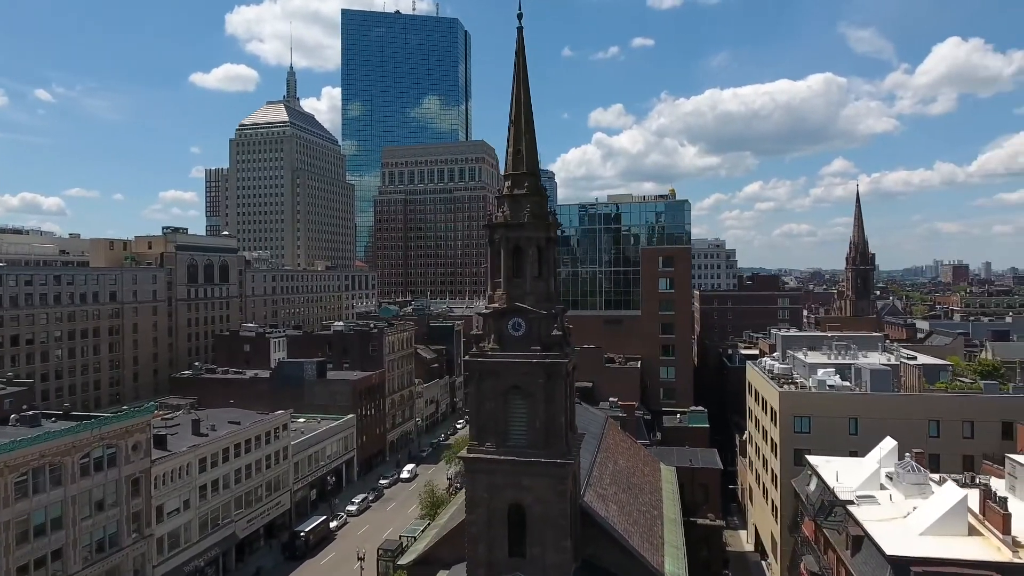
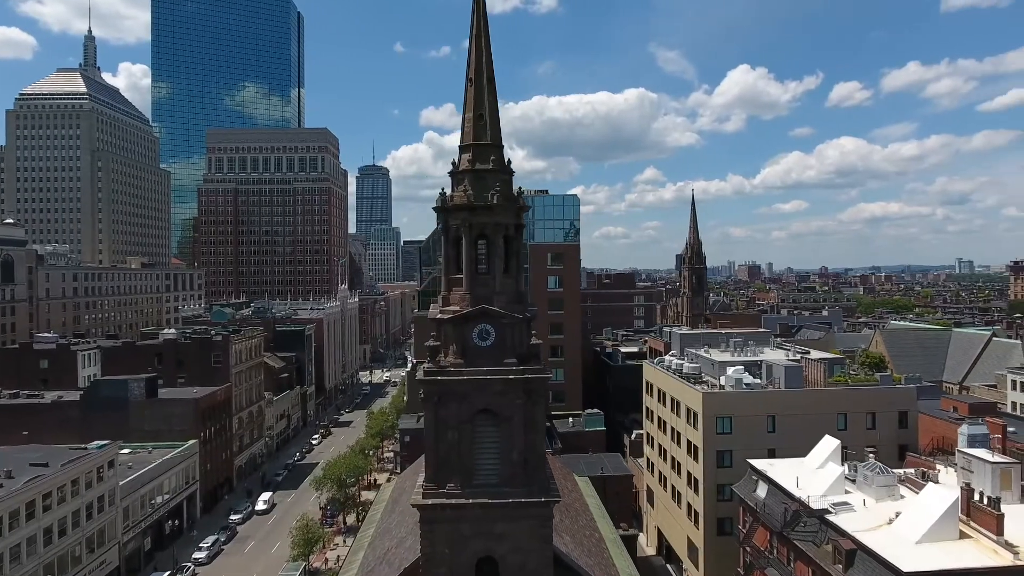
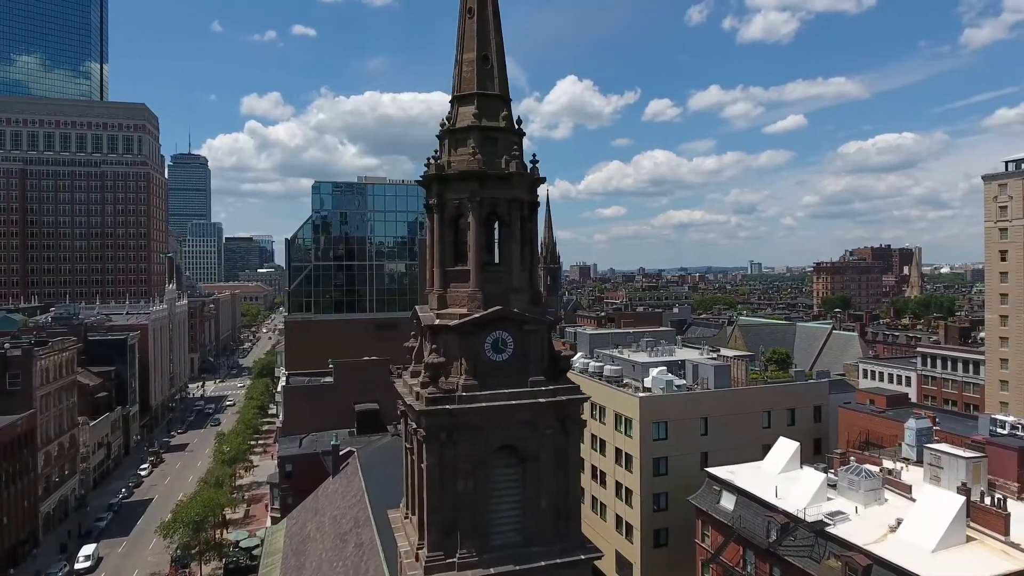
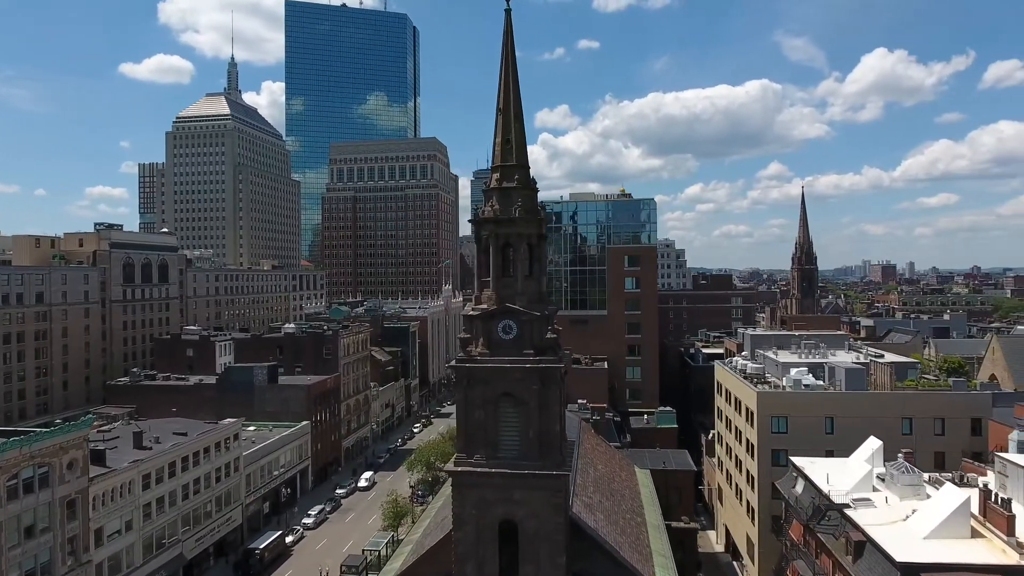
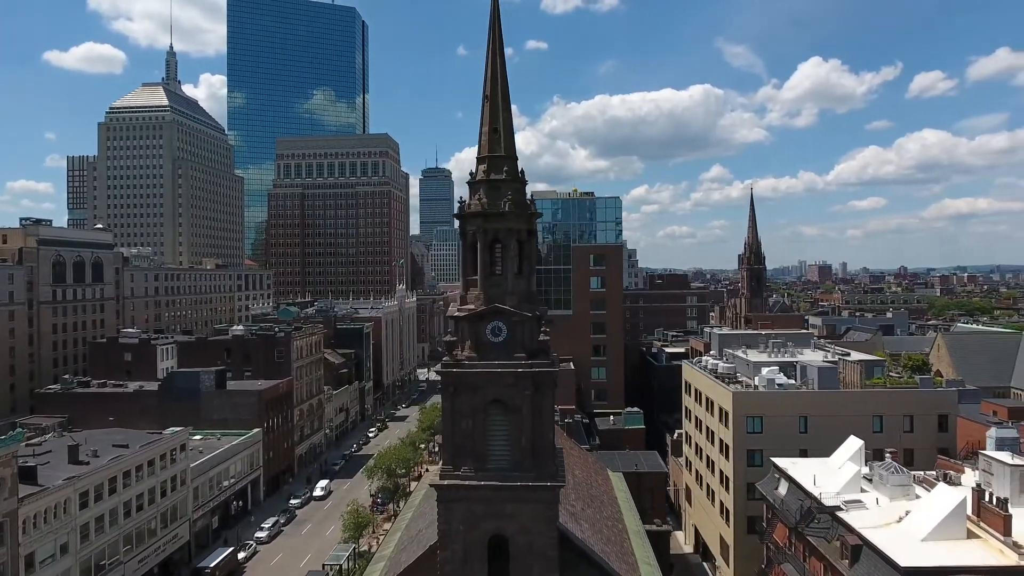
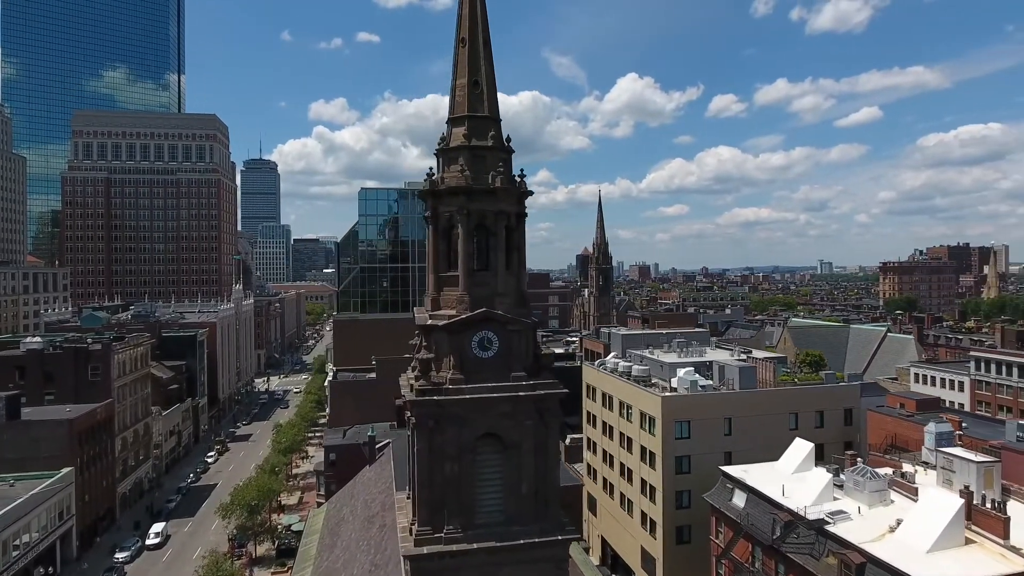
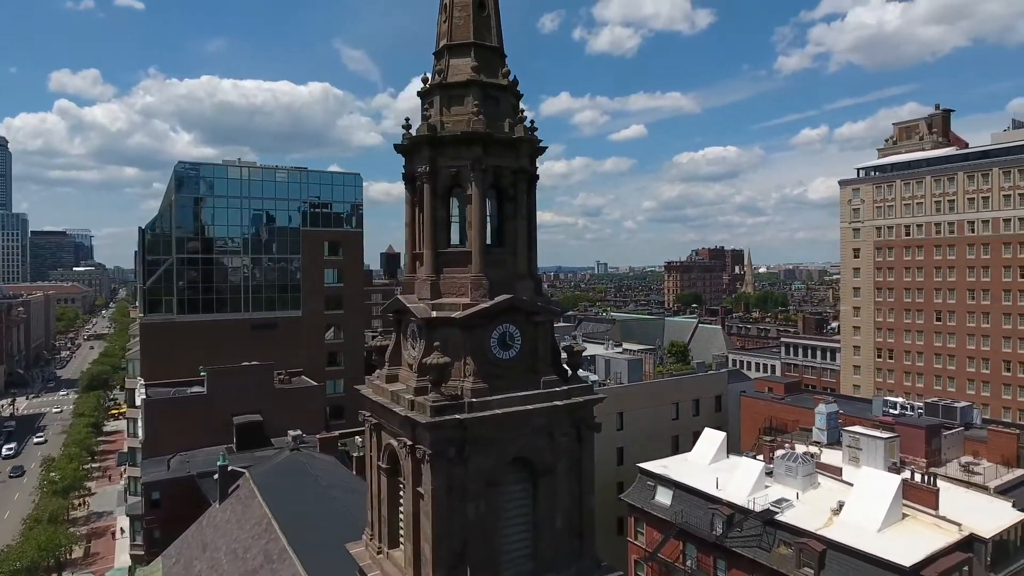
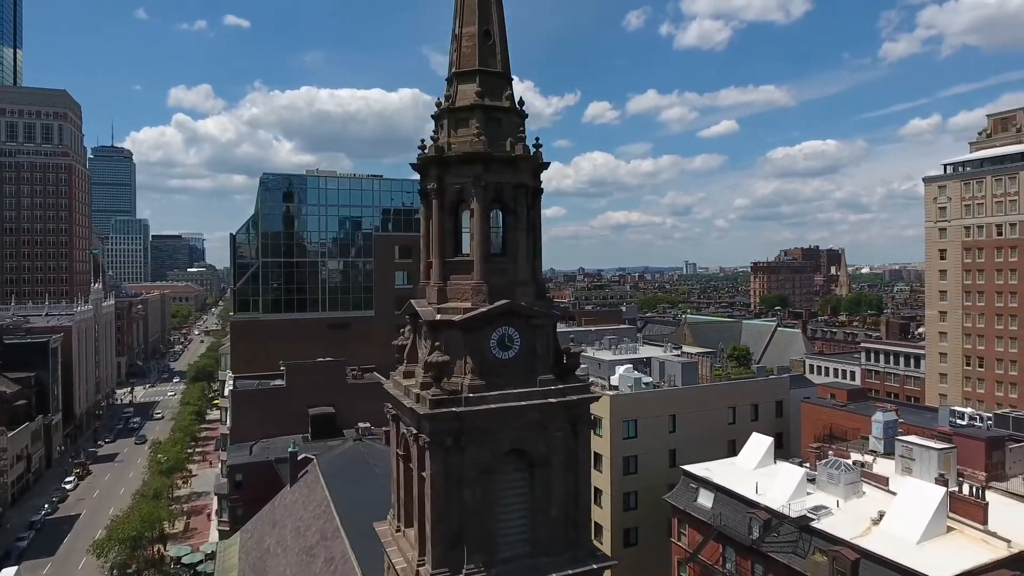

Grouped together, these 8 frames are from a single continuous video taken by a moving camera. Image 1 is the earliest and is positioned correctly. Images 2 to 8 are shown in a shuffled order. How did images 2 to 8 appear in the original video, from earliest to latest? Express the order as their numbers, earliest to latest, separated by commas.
4, 5, 2, 6, 3, 8, 7
